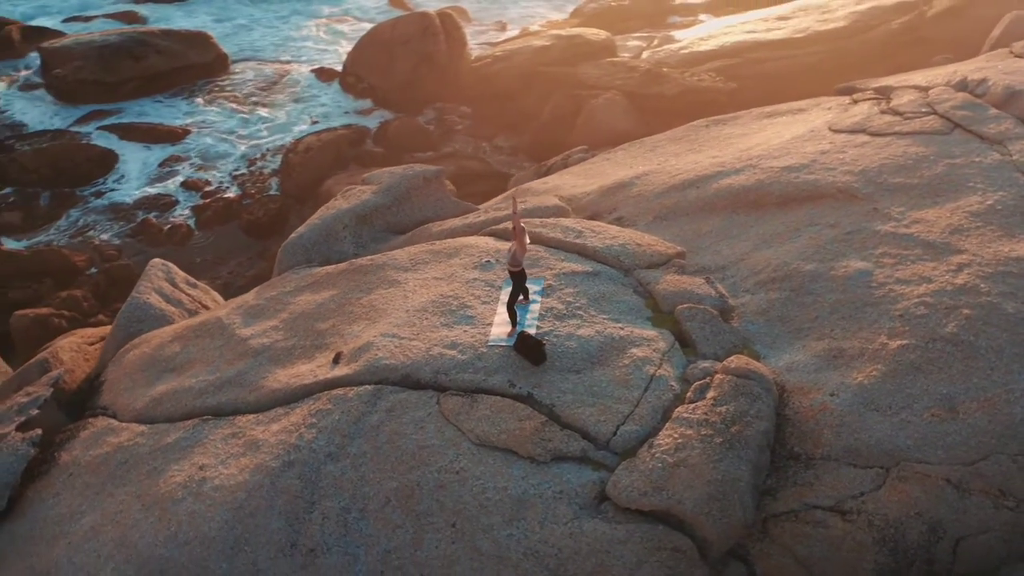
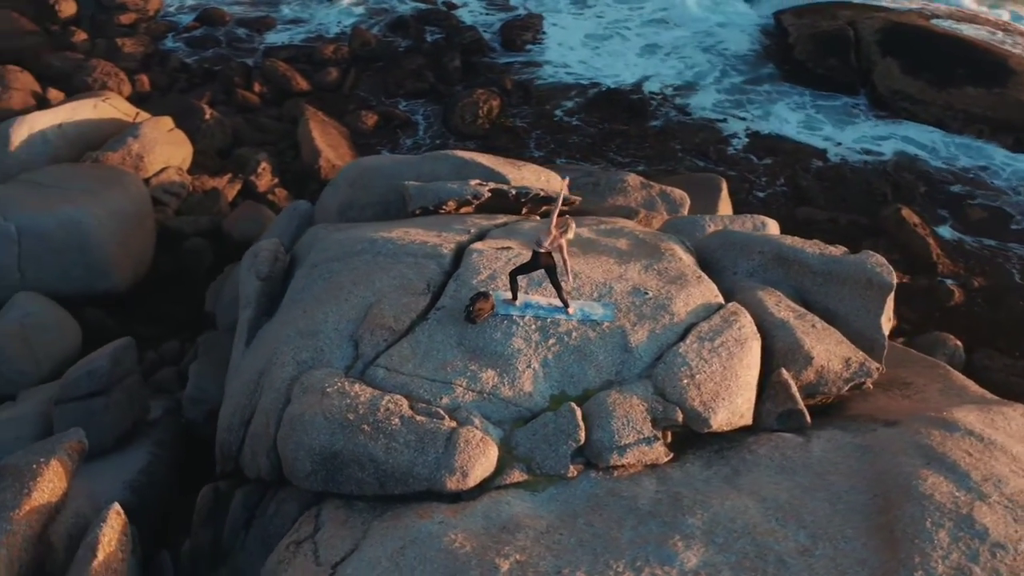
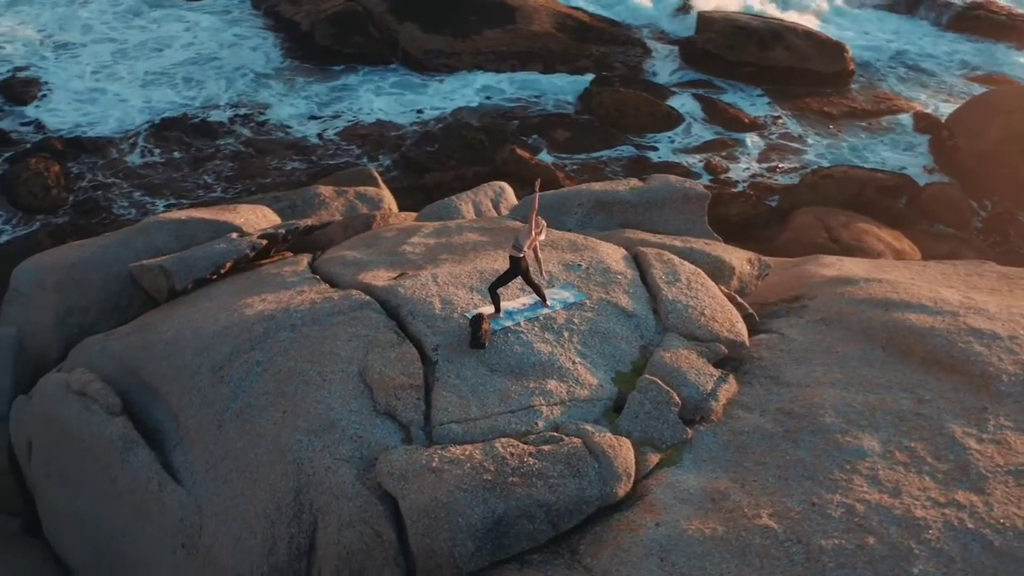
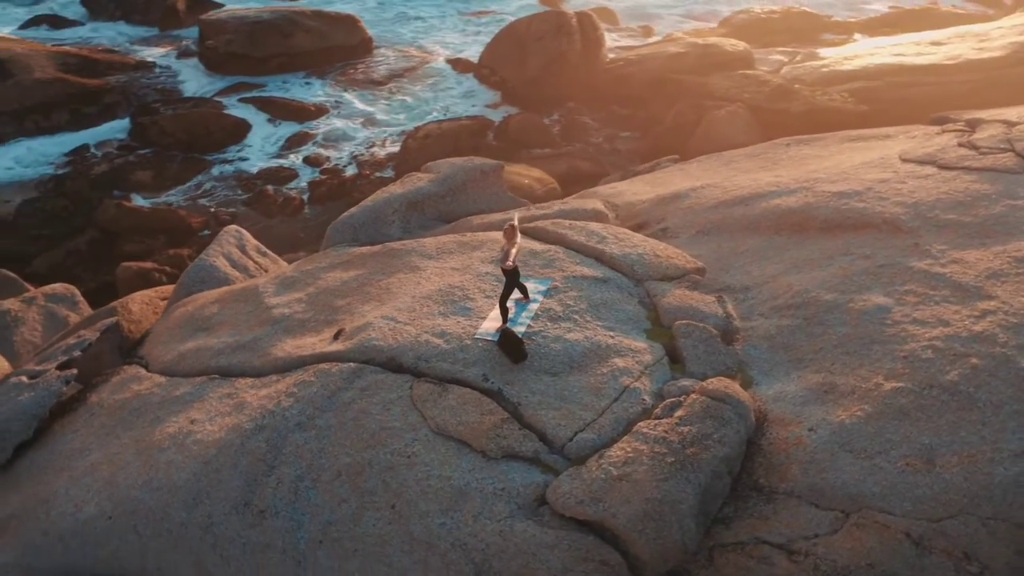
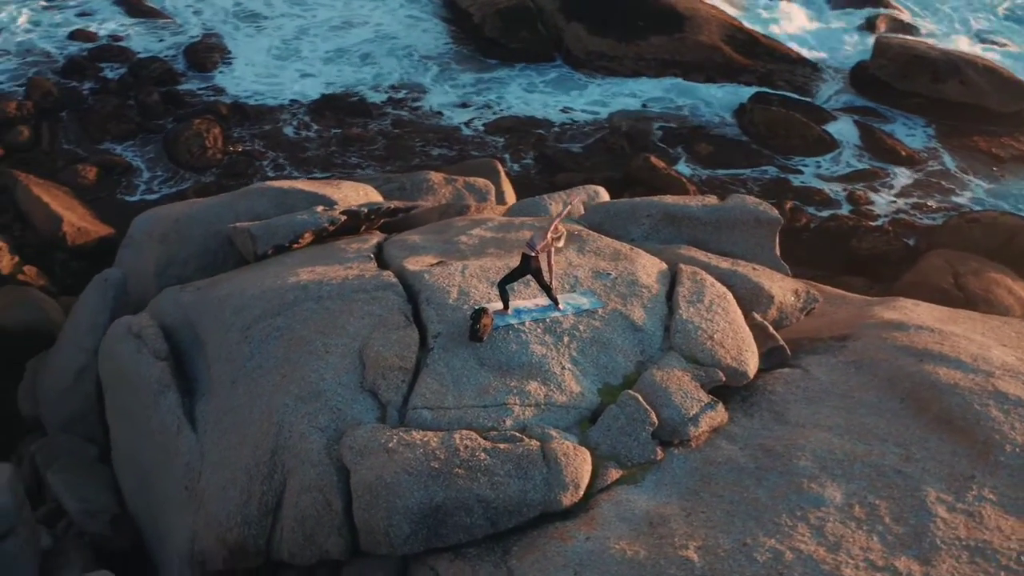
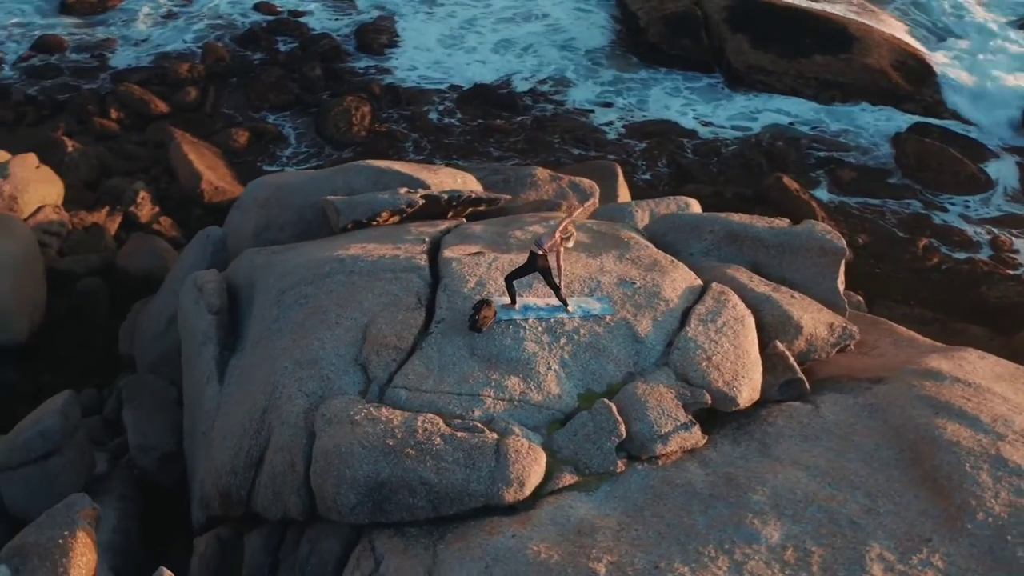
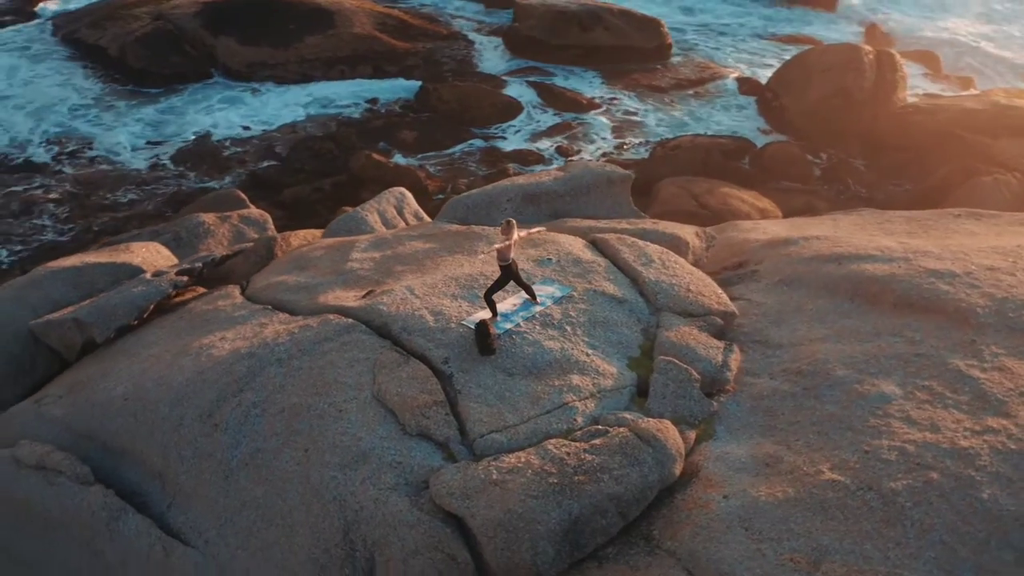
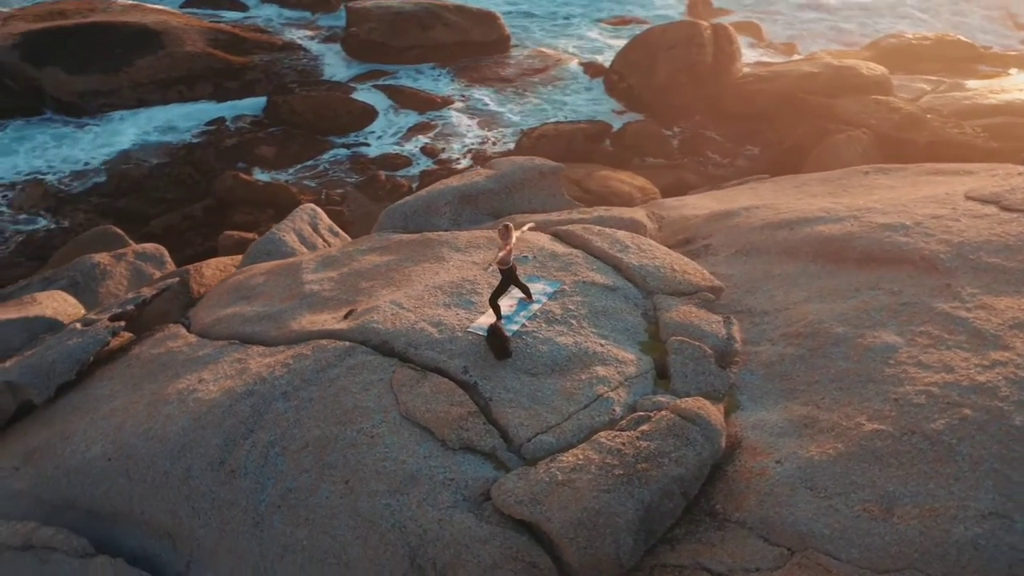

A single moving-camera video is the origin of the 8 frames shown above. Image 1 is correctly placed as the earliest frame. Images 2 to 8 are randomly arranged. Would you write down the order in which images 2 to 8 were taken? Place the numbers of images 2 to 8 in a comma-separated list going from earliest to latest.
4, 8, 7, 3, 5, 6, 2
